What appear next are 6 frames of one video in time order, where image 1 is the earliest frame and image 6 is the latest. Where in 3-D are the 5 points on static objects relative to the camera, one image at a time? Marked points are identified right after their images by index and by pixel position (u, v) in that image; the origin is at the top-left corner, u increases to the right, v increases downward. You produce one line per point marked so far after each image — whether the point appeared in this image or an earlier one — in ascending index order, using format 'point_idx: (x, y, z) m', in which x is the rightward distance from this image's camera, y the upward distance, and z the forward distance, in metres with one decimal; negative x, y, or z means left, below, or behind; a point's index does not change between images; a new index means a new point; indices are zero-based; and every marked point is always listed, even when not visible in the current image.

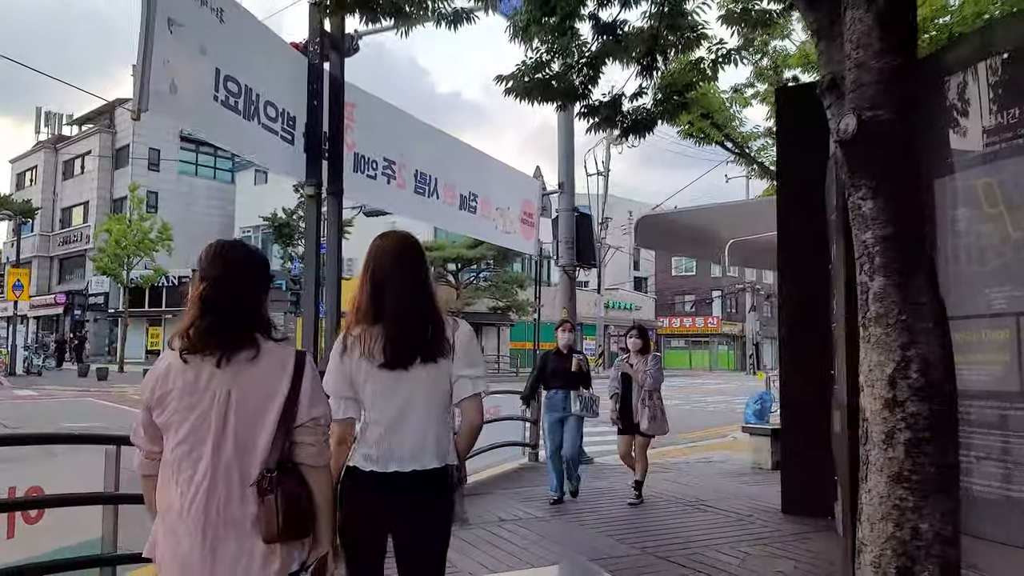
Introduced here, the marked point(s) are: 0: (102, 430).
0: (-8.4, -2.9, +13.8) m
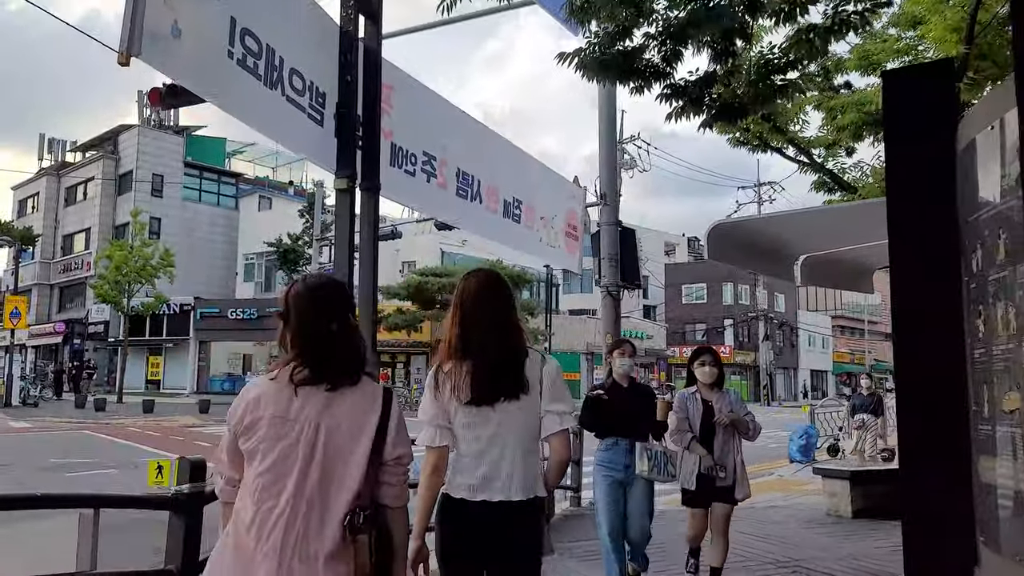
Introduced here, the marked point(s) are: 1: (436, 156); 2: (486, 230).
0: (-8.0, -3.4, +12.8) m
1: (-0.6, +1.0, +5.0) m
2: (-0.2, +0.5, +5.8) m
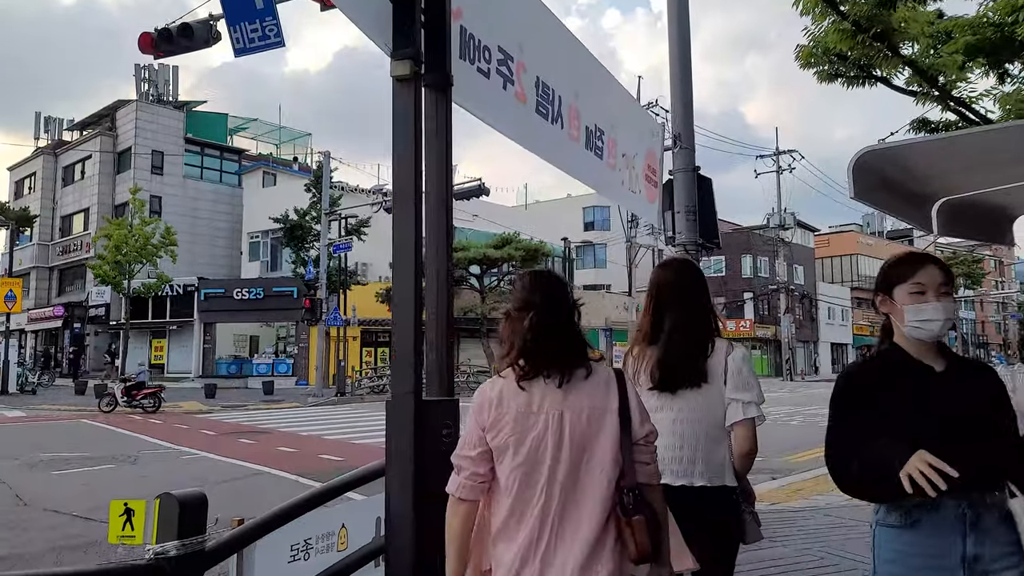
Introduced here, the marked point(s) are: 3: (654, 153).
0: (-7.3, -3.0, +11.6) m
1: (0.0, +1.3, +3.7) m
2: (+0.4, +0.8, +4.5) m
3: (+1.3, +1.2, +6.0) m
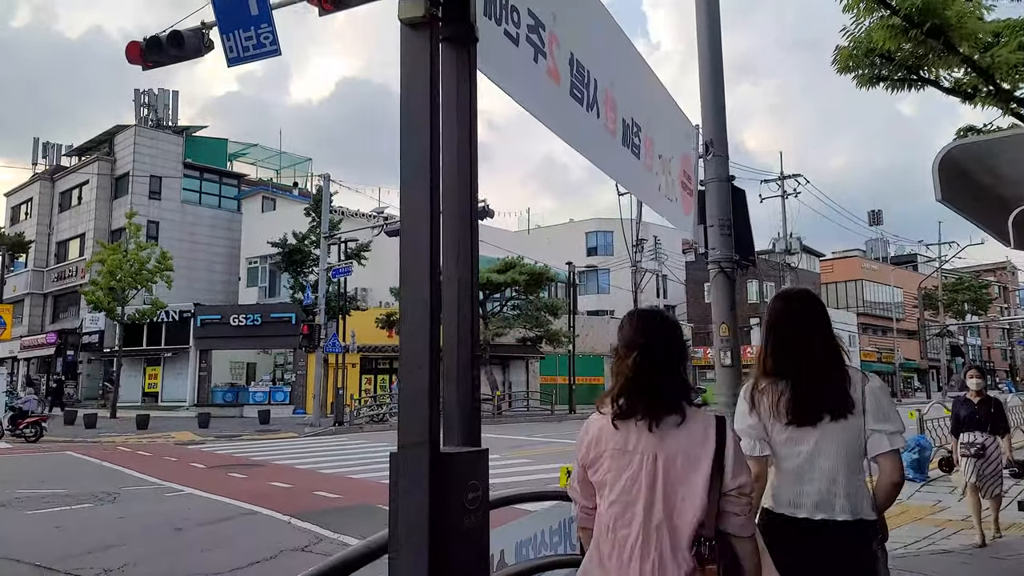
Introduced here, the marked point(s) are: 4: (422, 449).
0: (-7.1, -3.4, +10.8) m
1: (+0.1, +1.2, +3.0) m
2: (+0.6, +0.7, +3.8) m
3: (+1.4, +1.0, +5.3) m
4: (-0.3, -0.5, +1.9) m
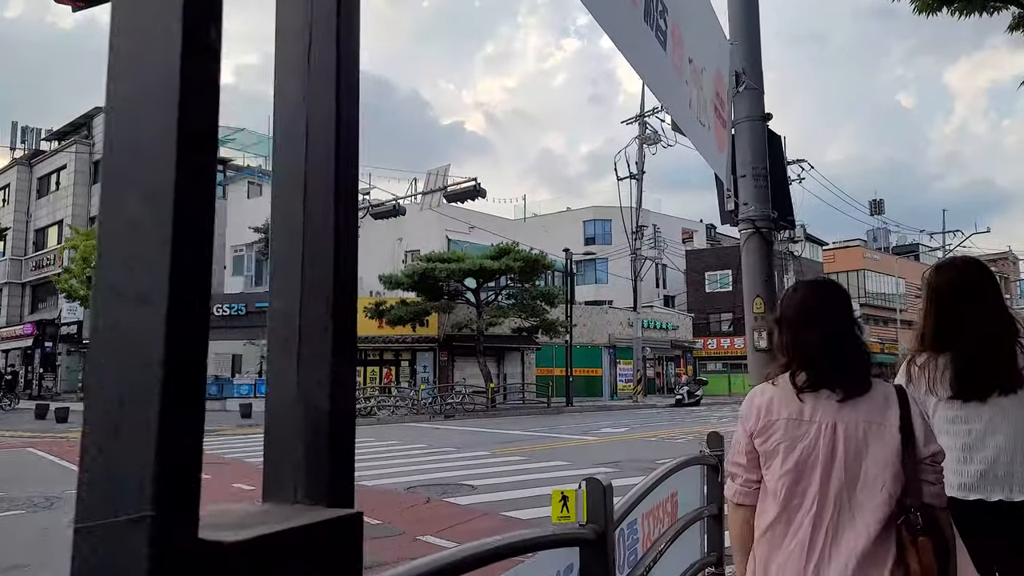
0: (-7.3, -3.1, +9.6) m
1: (0.0, +1.4, +1.8) m
2: (+0.4, +0.9, +2.6) m
3: (+1.3, +1.3, +4.1) m
4: (-0.4, -0.2, +0.7) m
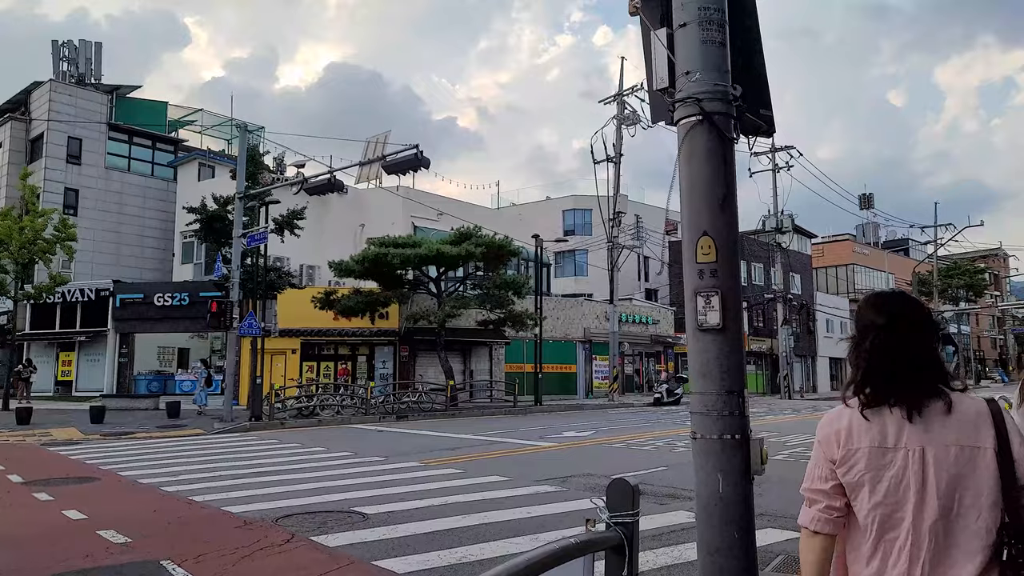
0: (-8.4, -2.7, +7.3) m
1: (-0.9, +1.7, -0.4) m
2: (-0.5, +1.2, +0.4) m
3: (+0.3, +1.6, +1.9) m
4: (-1.3, 0.0, -1.5) m
